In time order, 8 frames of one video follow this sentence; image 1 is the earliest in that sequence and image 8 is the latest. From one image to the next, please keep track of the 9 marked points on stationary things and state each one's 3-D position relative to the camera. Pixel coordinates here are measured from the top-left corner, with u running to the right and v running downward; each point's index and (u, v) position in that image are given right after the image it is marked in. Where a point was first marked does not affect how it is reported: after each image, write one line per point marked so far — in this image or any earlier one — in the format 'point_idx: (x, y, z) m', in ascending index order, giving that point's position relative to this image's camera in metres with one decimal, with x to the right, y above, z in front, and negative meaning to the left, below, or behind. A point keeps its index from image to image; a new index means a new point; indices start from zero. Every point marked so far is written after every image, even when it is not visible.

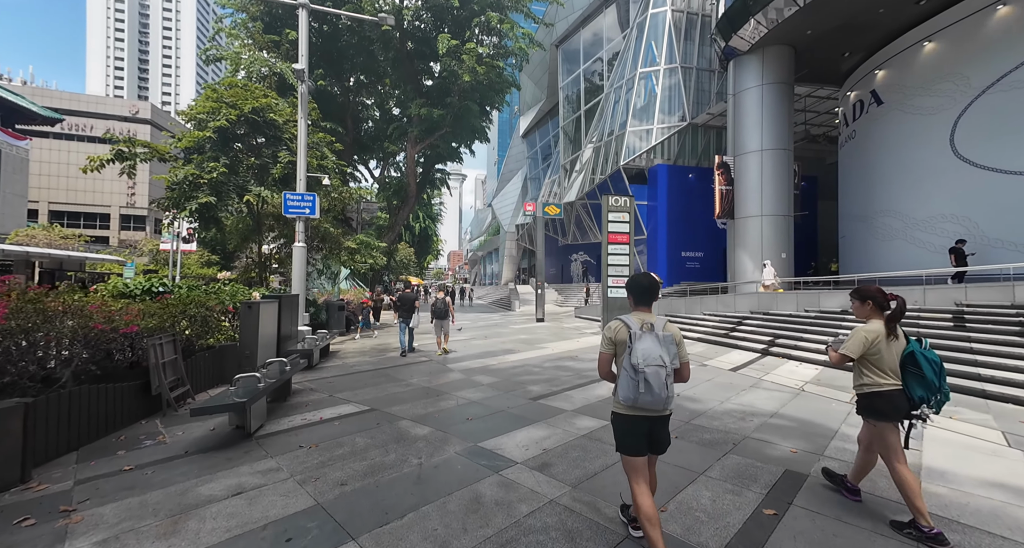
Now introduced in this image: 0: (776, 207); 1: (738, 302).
0: (+12.0, +3.1, +18.9) m
1: (+7.5, -1.0, +13.6) m
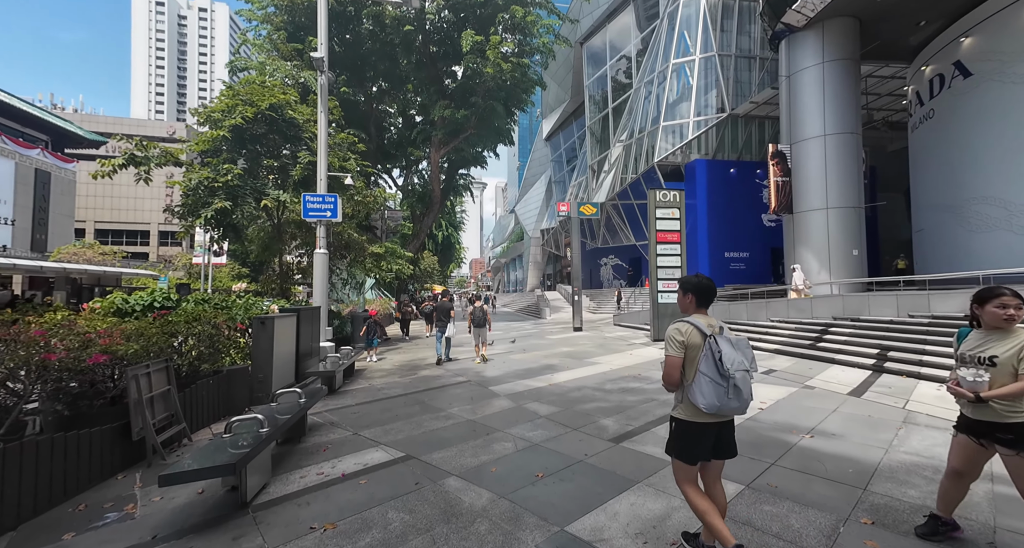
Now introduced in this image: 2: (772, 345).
0: (+13.3, +3.1, +17.0) m
1: (+8.7, -1.0, +11.9) m
2: (+6.6, -1.7, +10.6) m
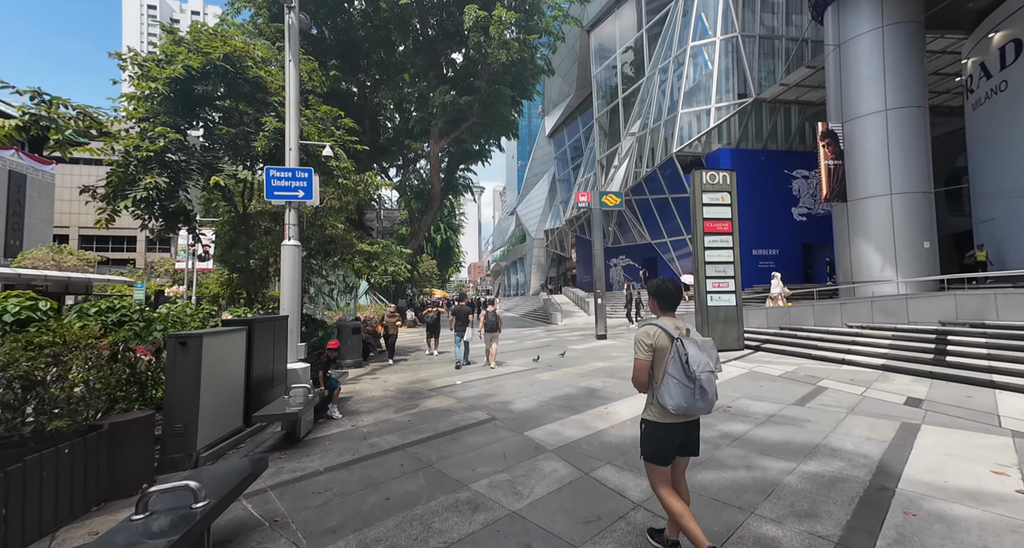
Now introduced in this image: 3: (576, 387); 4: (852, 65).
0: (+13.8, +3.2, +14.9) m
1: (+9.2, -0.9, +9.7) m
2: (+7.1, -1.5, +8.4) m
3: (+1.1, -1.9, +7.3) m
4: (+12.6, +7.8, +15.9) m
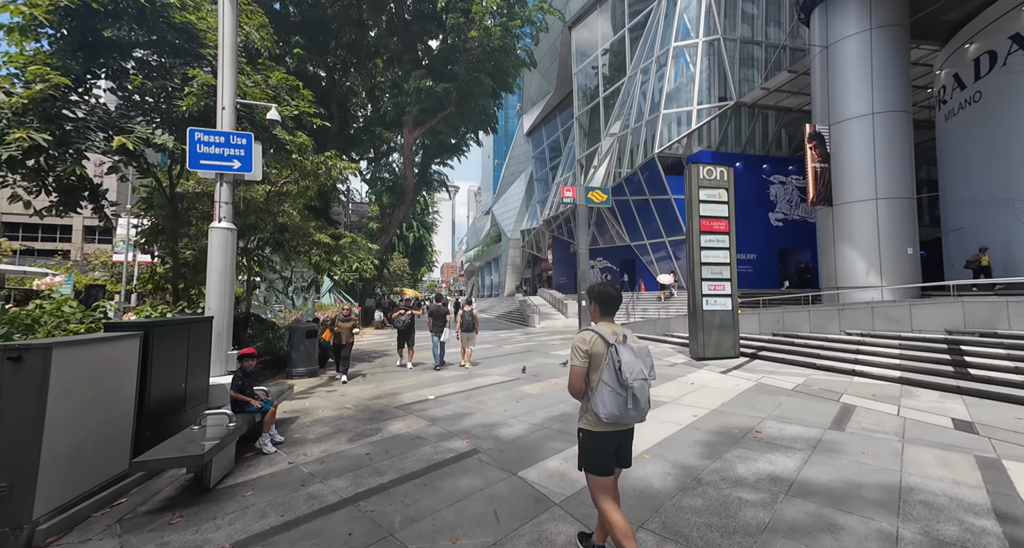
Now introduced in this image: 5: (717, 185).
0: (+13.1, +3.0, +14.6) m
1: (+8.7, -1.0, +9.1) m
2: (+6.8, -1.6, +7.7) m
3: (+0.8, -1.9, +6.2) m
4: (+12.0, +7.6, +15.6) m
5: (+5.2, +2.2, +10.8) m
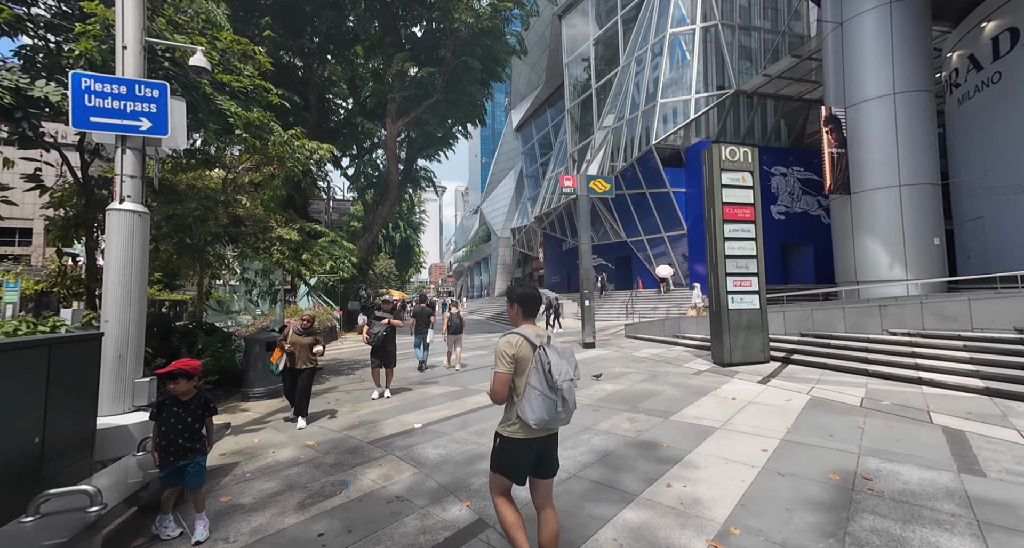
0: (+12.9, +3.3, +13.6) m
1: (+8.8, -0.8, +8.0) m
2: (+6.8, -1.5, +6.5) m
3: (+0.9, -1.8, +4.9) m
4: (+11.7, +7.8, +14.5) m
5: (+5.1, +2.4, +9.5) m
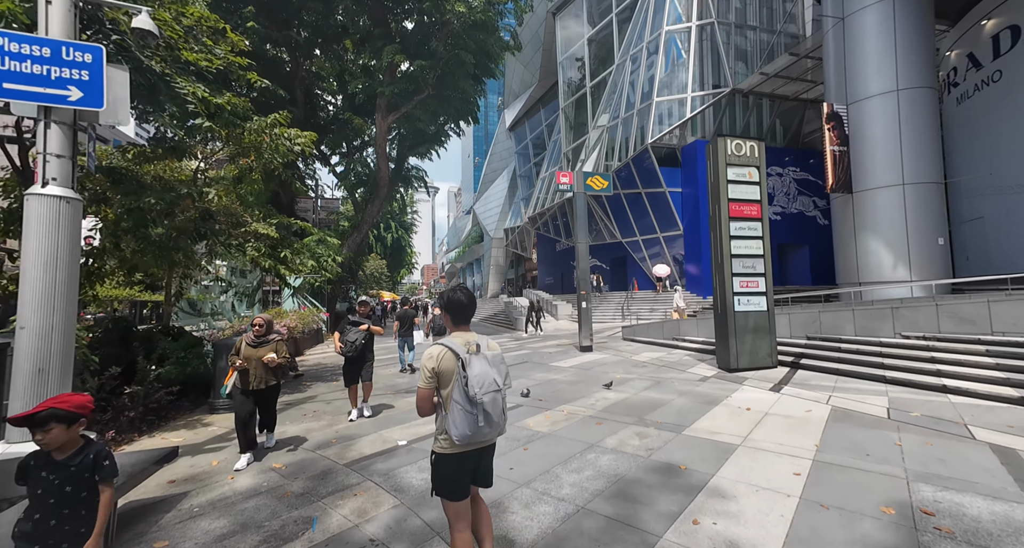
0: (+12.7, +3.2, +13.3) m
1: (+8.7, -0.8, +7.6) m
2: (+6.8, -1.5, +6.0) m
3: (+0.9, -1.8, +4.3) m
4: (+11.5, +7.8, +14.2) m
5: (+5.0, +2.4, +9.1) m
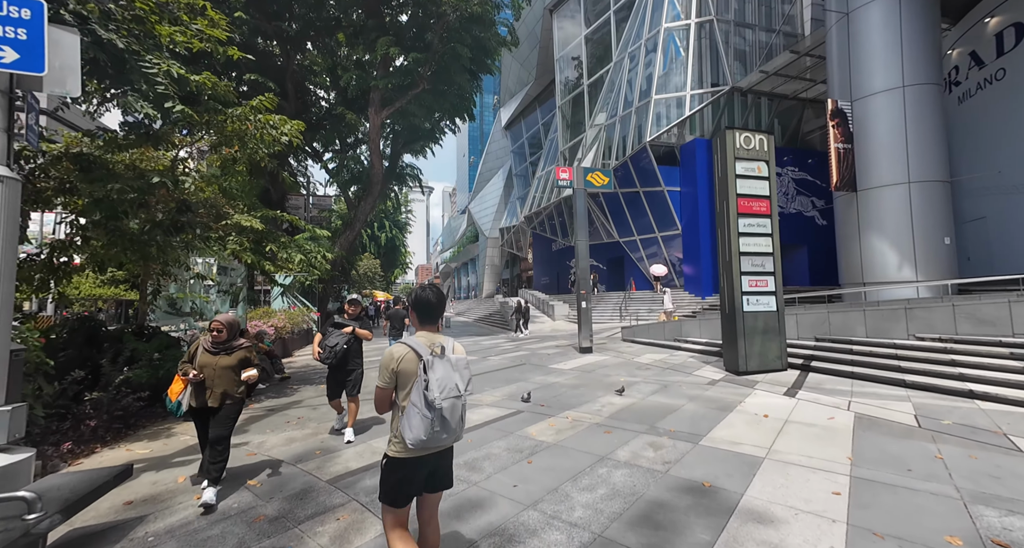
0: (+12.6, +3.2, +13.0) m
1: (+8.7, -0.8, +7.2) m
2: (+6.8, -1.4, +5.7) m
3: (+0.9, -1.8, +3.9) m
4: (+11.4, +7.8, +13.9) m
5: (+5.0, +2.4, +8.7) m
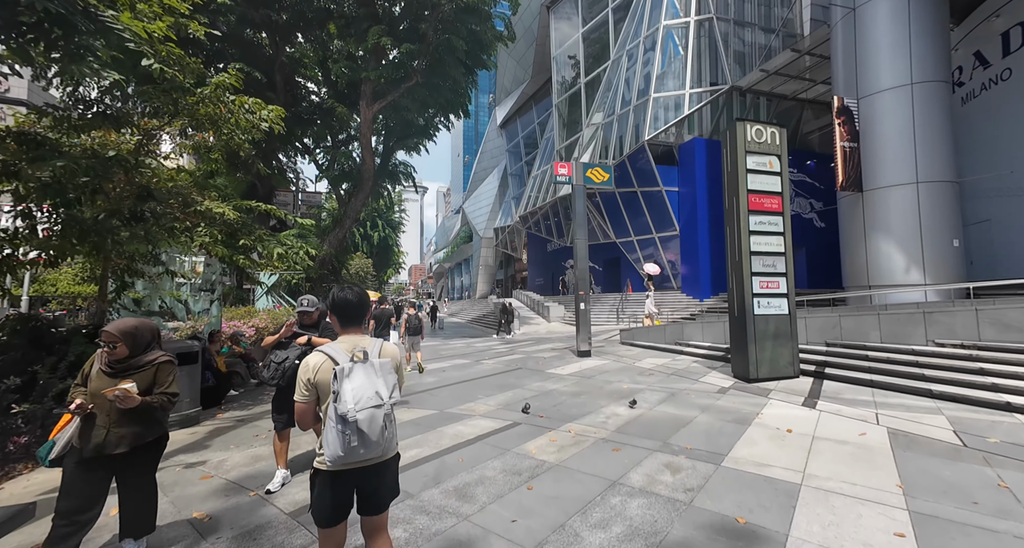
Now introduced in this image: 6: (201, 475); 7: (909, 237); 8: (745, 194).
0: (+12.5, +3.1, +12.6) m
1: (+8.6, -0.8, +6.8) m
2: (+6.7, -1.5, +5.2) m
3: (+0.9, -1.7, +3.3) m
4: (+11.3, +7.7, +13.6) m
5: (+4.9, +2.4, +8.2) m
6: (-2.9, -1.8, +4.0) m
7: (+11.9, +1.1, +12.7) m
8: (+4.3, +1.5, +8.0) m
